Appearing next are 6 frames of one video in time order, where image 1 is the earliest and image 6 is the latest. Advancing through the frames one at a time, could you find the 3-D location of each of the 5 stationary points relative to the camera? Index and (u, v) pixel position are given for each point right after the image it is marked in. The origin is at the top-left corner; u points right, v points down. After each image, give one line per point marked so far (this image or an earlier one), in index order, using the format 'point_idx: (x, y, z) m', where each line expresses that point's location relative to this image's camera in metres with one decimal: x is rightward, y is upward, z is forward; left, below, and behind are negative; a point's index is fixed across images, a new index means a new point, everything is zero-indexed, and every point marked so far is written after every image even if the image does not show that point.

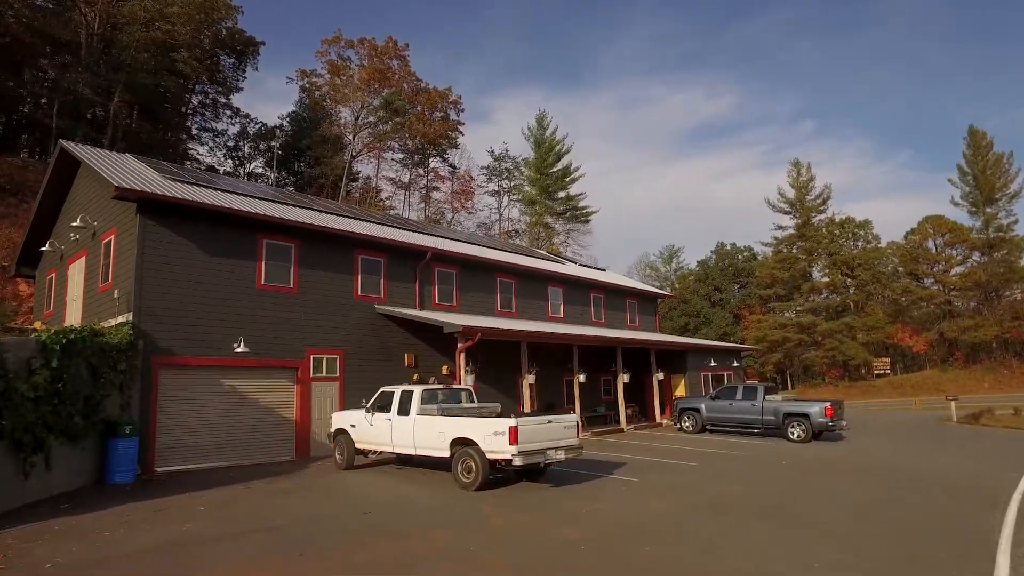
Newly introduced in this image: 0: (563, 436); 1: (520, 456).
0: (+0.8, -2.4, +9.7) m
1: (+0.1, -2.5, +8.9) m
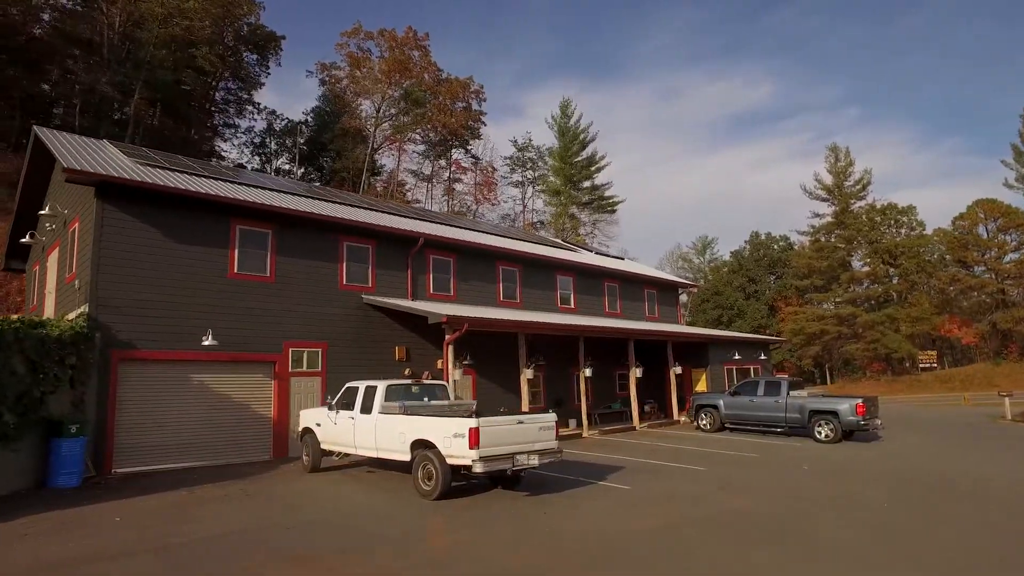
0: (+0.4, -2.1, +8.5) m
1: (-0.4, -2.3, +7.7) m
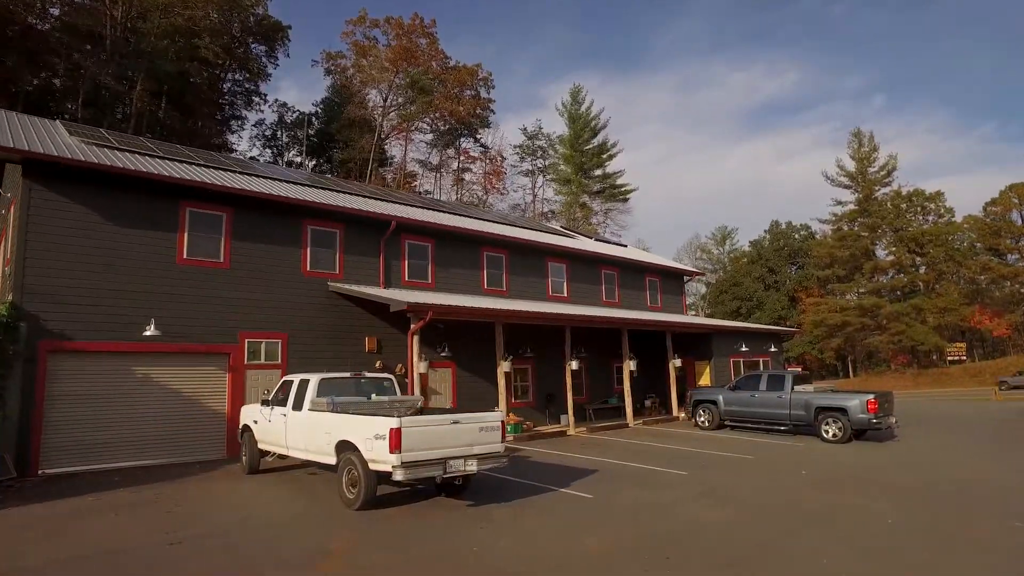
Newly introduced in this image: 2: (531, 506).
0: (-0.4, -1.9, +7.4) m
1: (-1.2, -2.0, +6.6) m
2: (+0.3, -3.0, +8.0) m
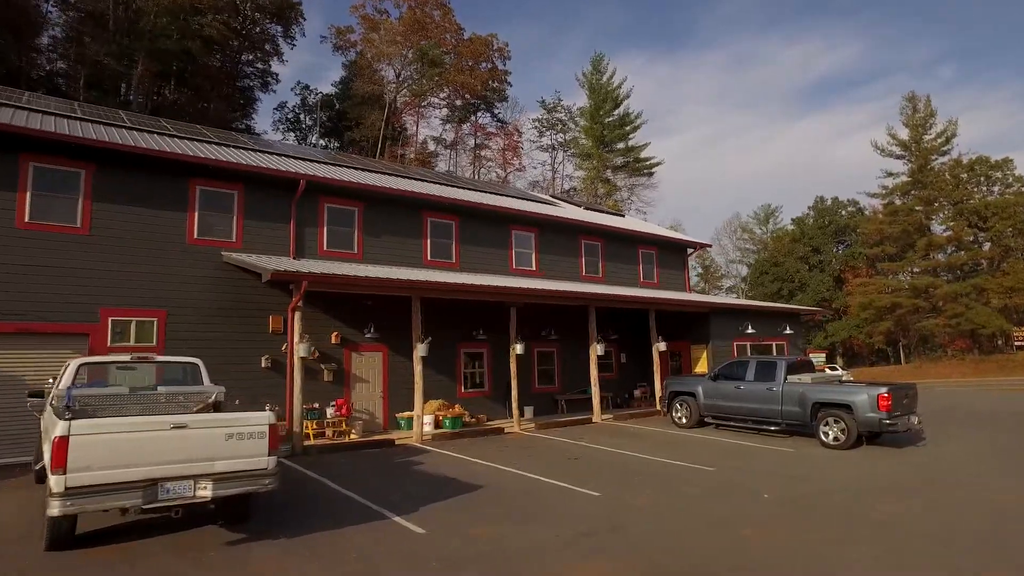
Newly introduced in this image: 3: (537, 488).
0: (-2.4, -1.4, +5.0) m
1: (-3.3, -1.6, +4.4) m
2: (-1.7, -2.5, +5.7) m
3: (+0.4, -2.6, +7.7) m
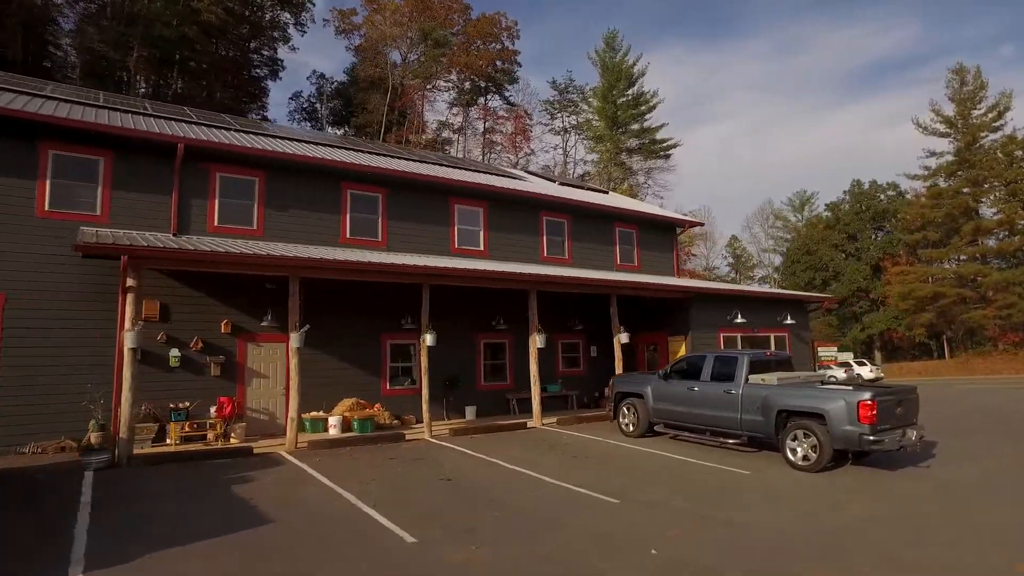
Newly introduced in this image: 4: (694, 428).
0: (-4.5, -1.2, +3.2) m
1: (-5.4, -1.3, +2.6) m
2: (-3.7, -2.2, +3.8) m
3: (-1.5, -2.3, +5.7) m
4: (+3.1, -2.3, +9.8) m
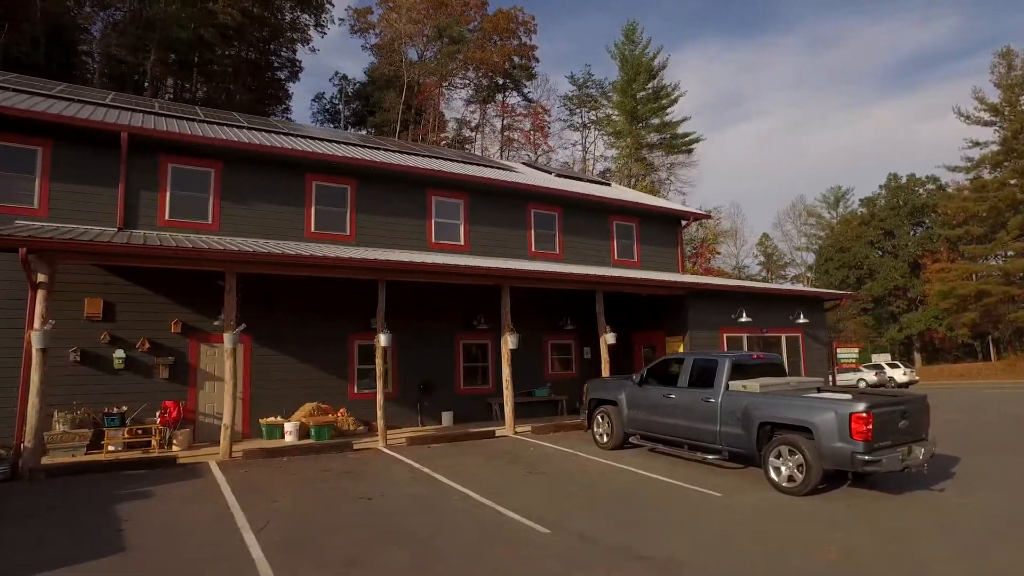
0: (-5.5, -1.1, +2.5) m
1: (-6.4, -1.3, +1.9) m
2: (-4.7, -2.1, +3.0) m
3: (-2.4, -2.3, +4.8) m
4: (+2.4, -2.2, +8.7) m
